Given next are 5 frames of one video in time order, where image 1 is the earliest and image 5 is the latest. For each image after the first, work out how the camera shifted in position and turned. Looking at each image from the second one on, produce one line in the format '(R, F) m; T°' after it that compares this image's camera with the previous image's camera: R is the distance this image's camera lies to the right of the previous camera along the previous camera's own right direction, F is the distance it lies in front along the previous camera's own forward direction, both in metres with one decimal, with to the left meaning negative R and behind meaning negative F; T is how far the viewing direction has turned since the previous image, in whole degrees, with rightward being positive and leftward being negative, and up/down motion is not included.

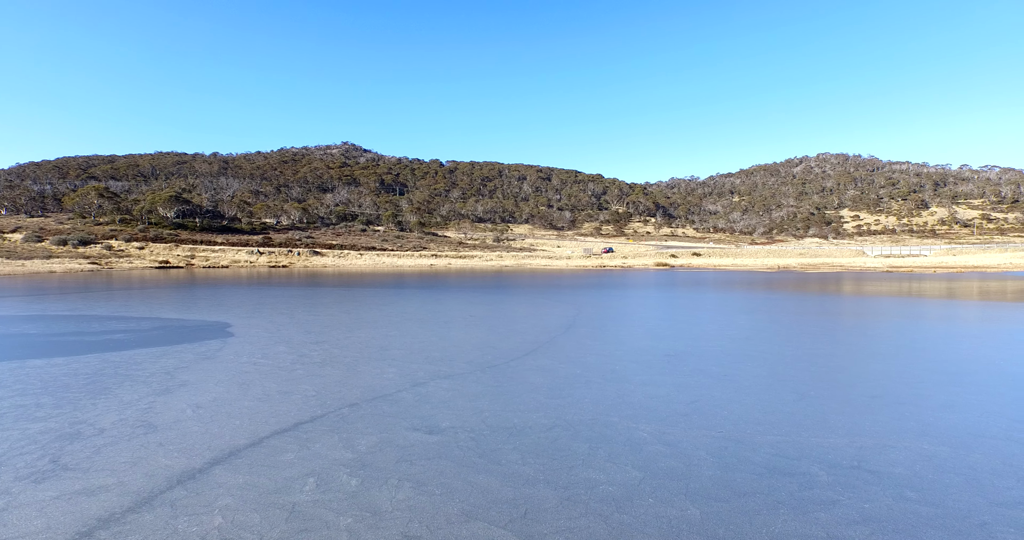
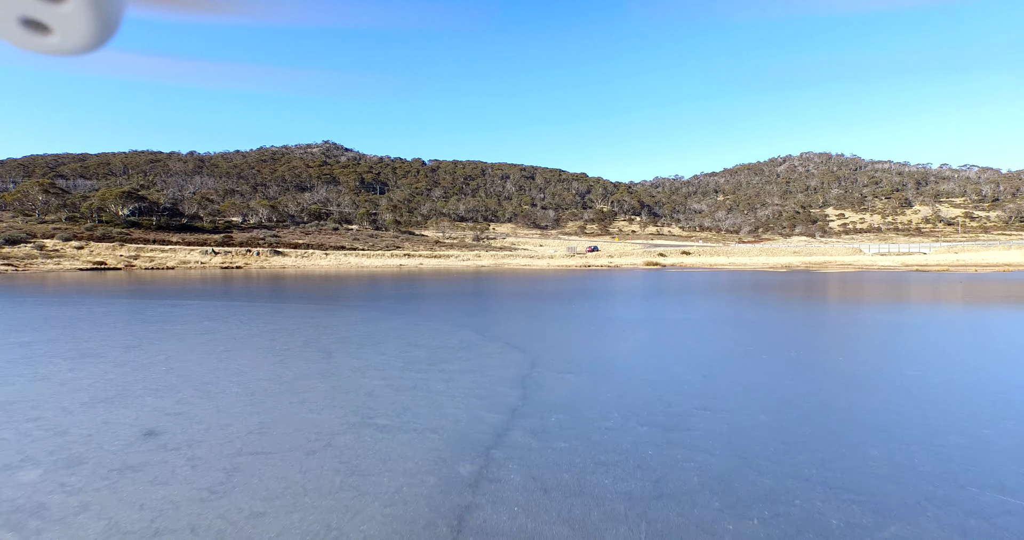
(+0.3, +2.0) m; +1°
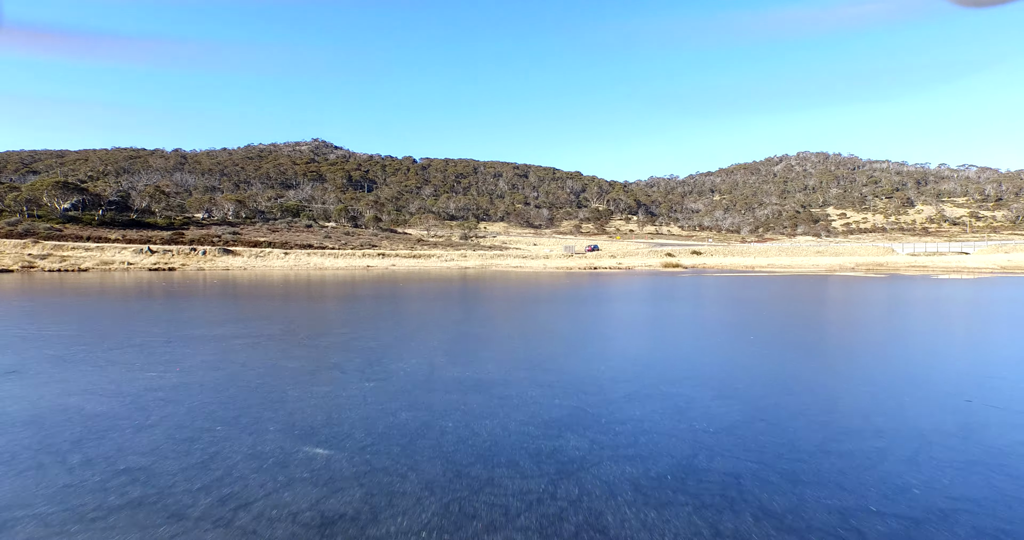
(+0.1, +3.7) m; +1°
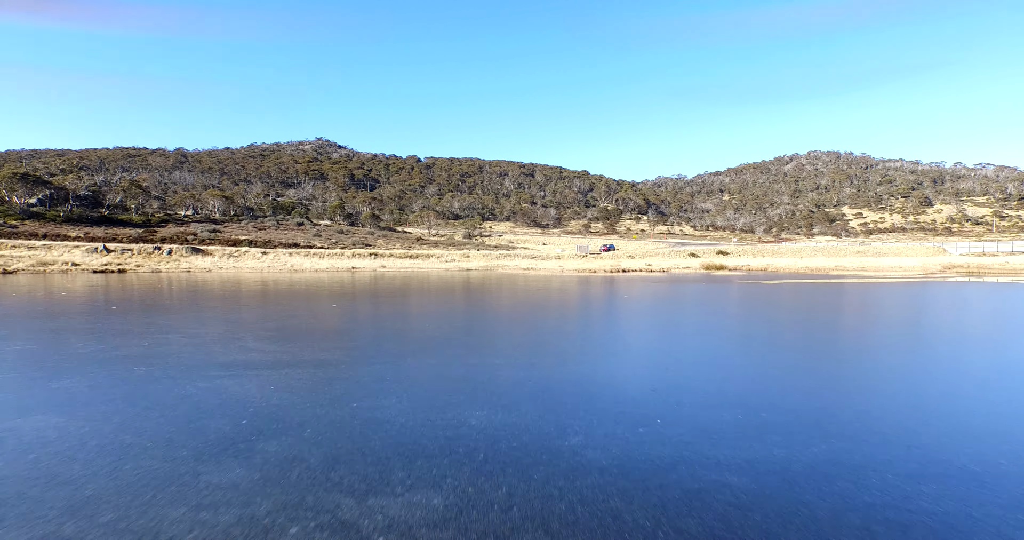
(-0.1, +2.9) m; 0°
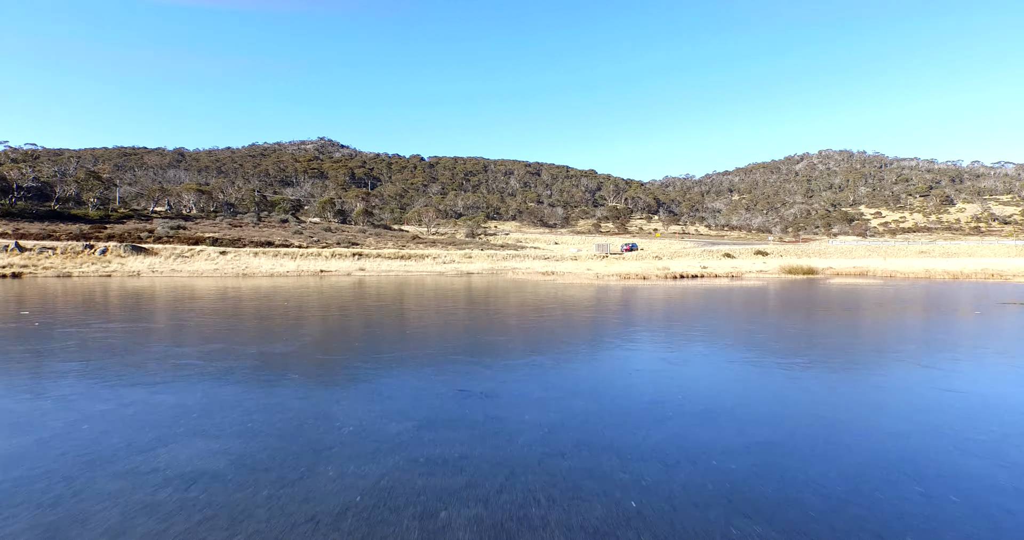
(-0.2, +3.8) m; 0°
